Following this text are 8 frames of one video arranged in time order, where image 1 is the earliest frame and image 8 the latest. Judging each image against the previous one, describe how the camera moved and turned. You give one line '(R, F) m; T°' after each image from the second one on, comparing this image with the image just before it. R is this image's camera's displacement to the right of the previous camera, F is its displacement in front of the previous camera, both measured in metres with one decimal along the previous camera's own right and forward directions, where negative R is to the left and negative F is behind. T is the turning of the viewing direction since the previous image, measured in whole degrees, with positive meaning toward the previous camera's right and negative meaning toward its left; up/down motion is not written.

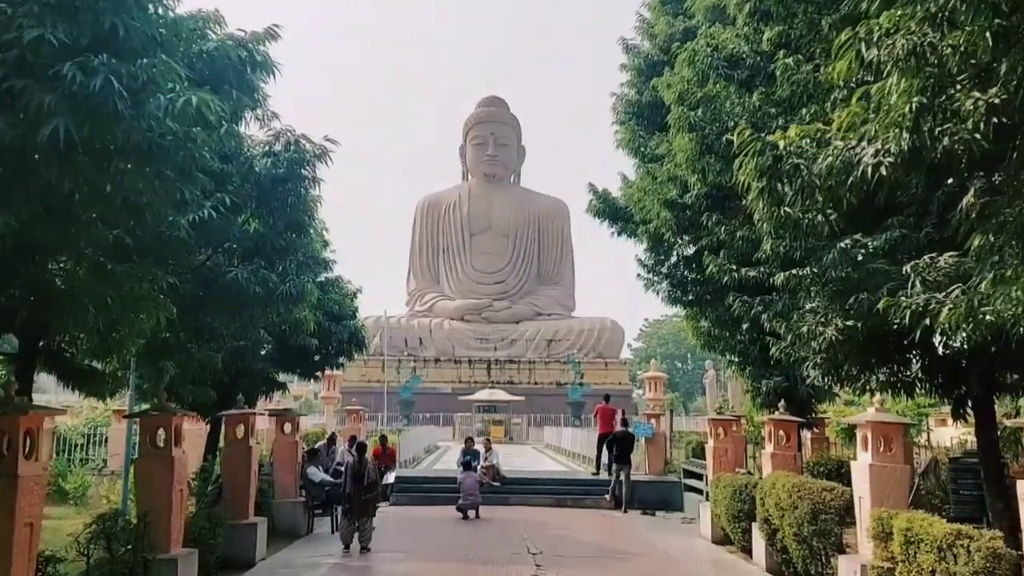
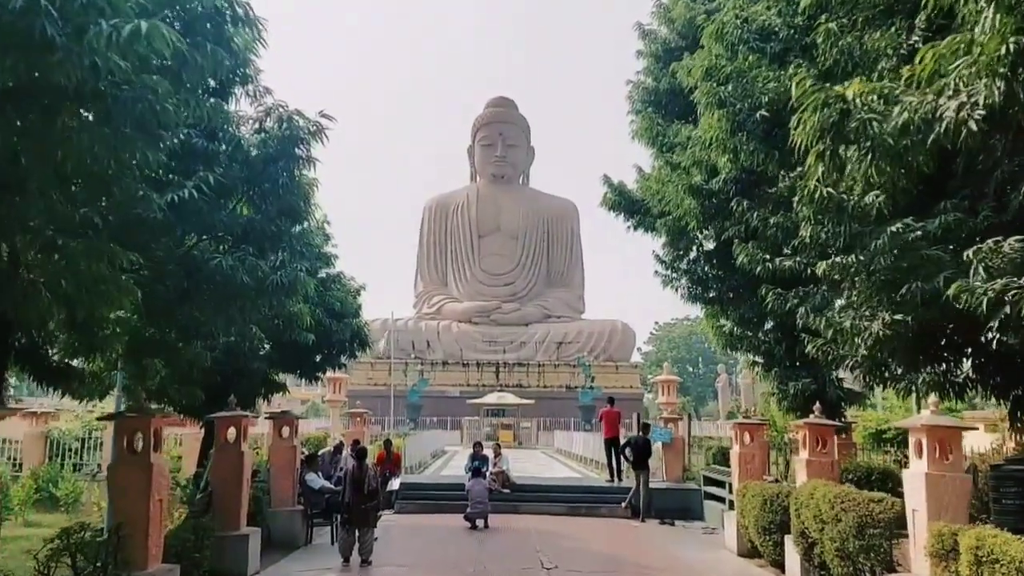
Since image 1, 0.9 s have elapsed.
(0.0, +0.6) m; -1°
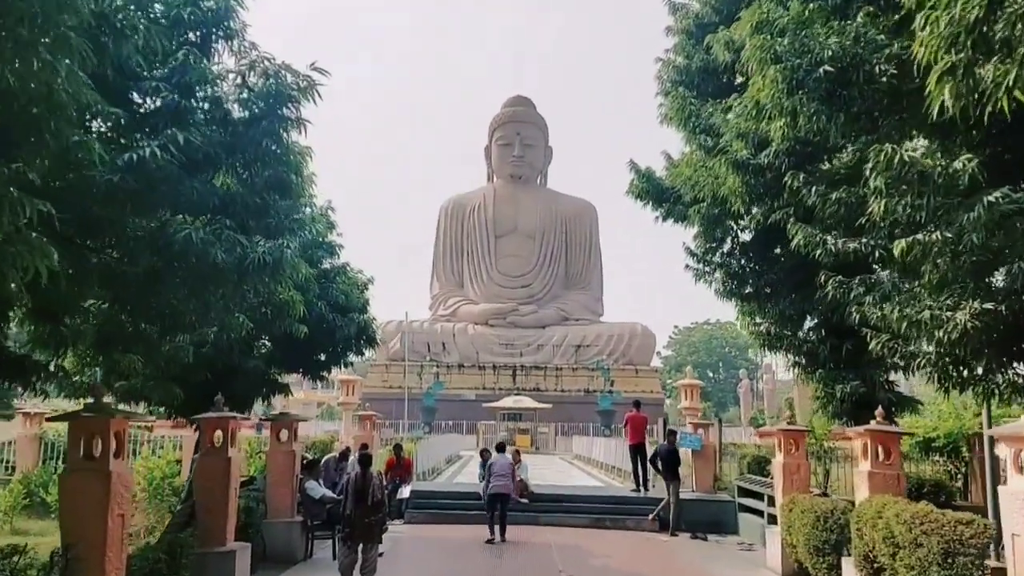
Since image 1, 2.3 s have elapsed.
(0.0, +0.9) m; -1°
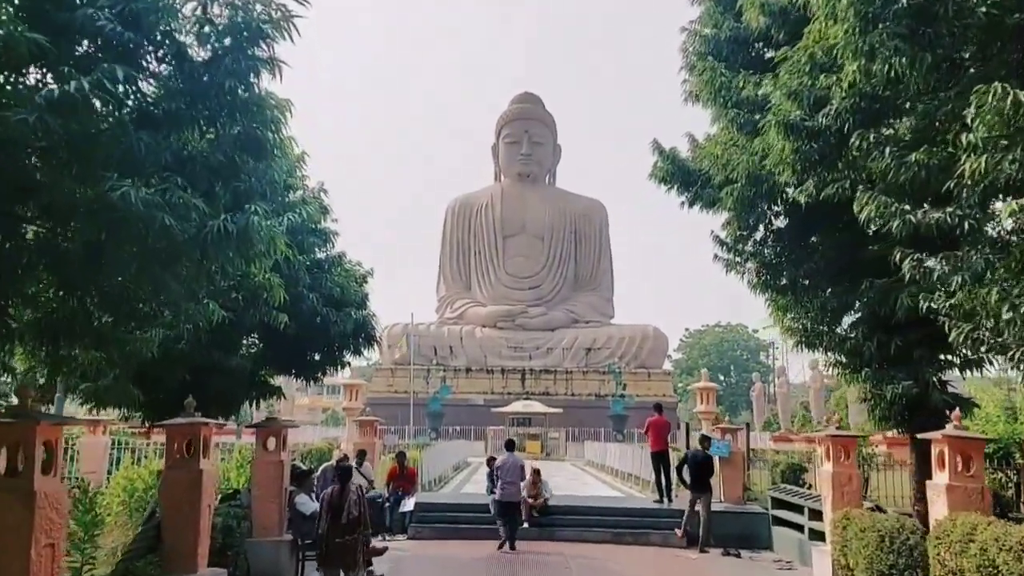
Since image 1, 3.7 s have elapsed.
(-0.1, +1.0) m; -1°
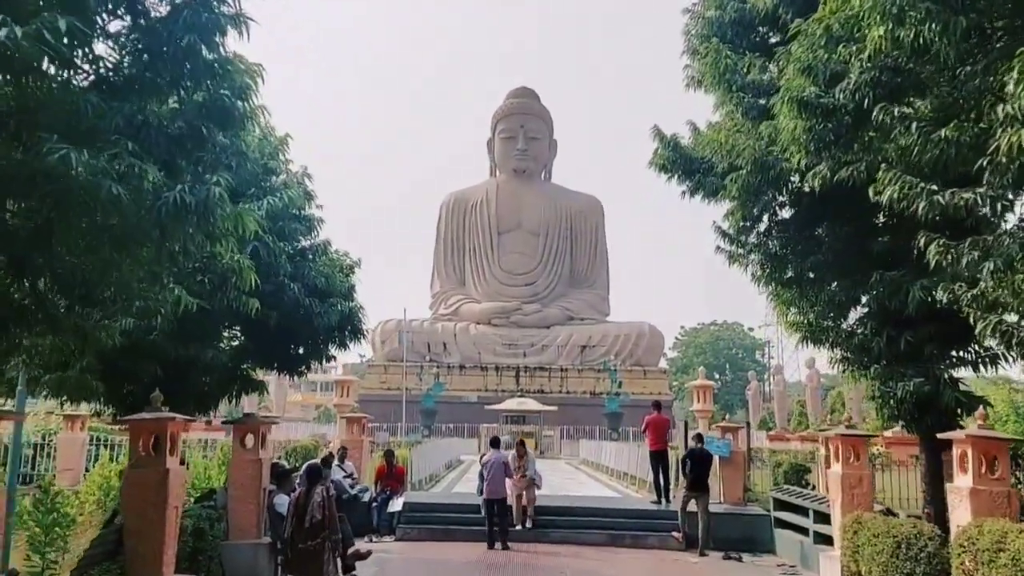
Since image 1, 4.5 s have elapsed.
(0.0, +0.4) m; 0°
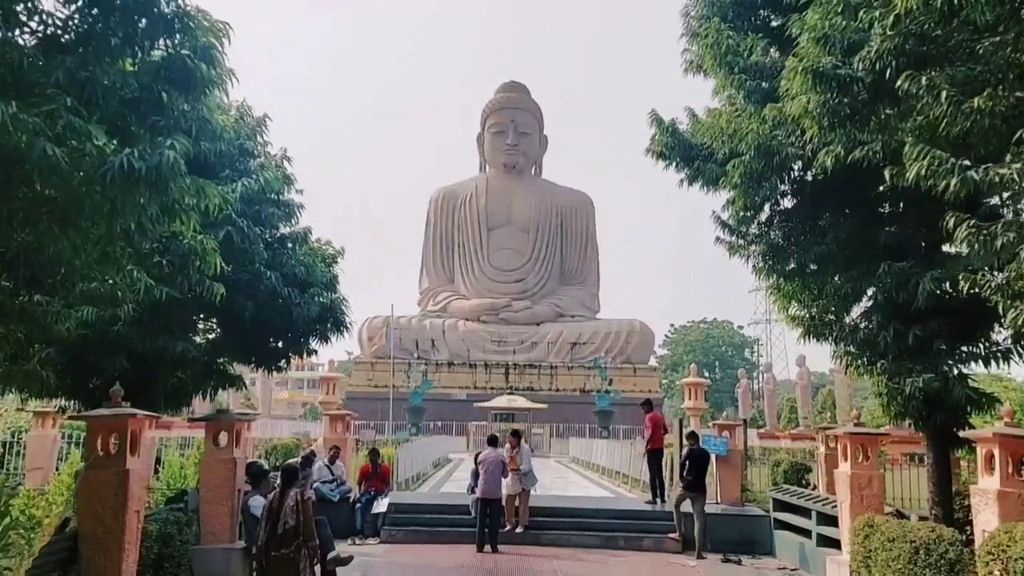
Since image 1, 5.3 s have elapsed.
(0.0, +0.4) m; +1°
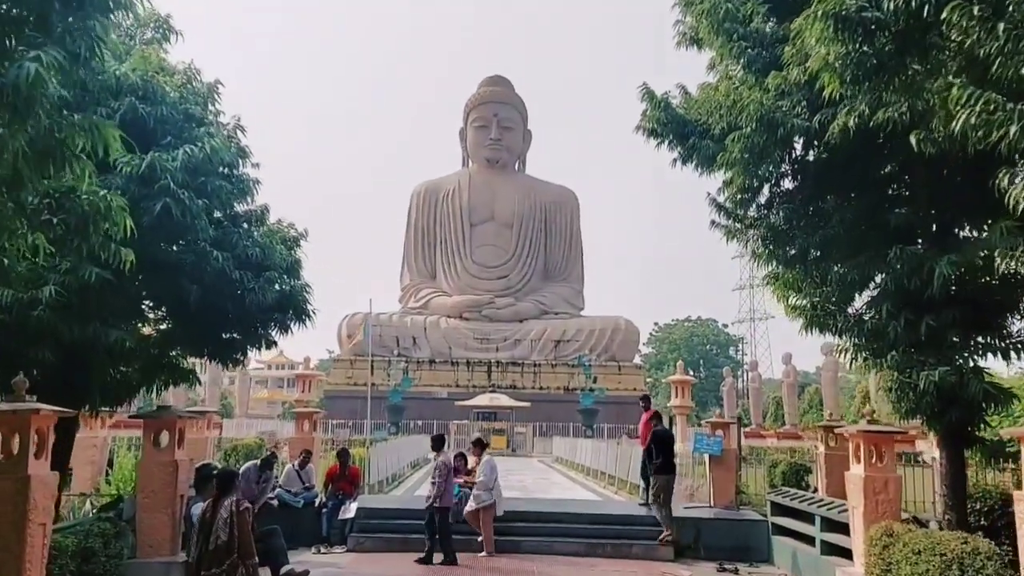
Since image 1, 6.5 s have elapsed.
(+0.1, +0.8) m; +1°
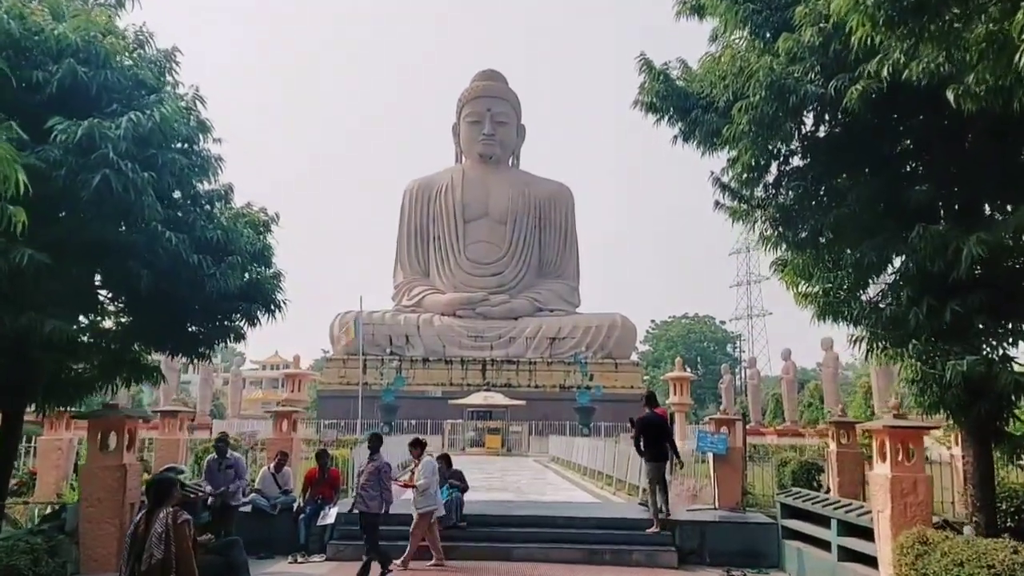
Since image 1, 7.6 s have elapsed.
(+0.1, +0.7) m; 0°
